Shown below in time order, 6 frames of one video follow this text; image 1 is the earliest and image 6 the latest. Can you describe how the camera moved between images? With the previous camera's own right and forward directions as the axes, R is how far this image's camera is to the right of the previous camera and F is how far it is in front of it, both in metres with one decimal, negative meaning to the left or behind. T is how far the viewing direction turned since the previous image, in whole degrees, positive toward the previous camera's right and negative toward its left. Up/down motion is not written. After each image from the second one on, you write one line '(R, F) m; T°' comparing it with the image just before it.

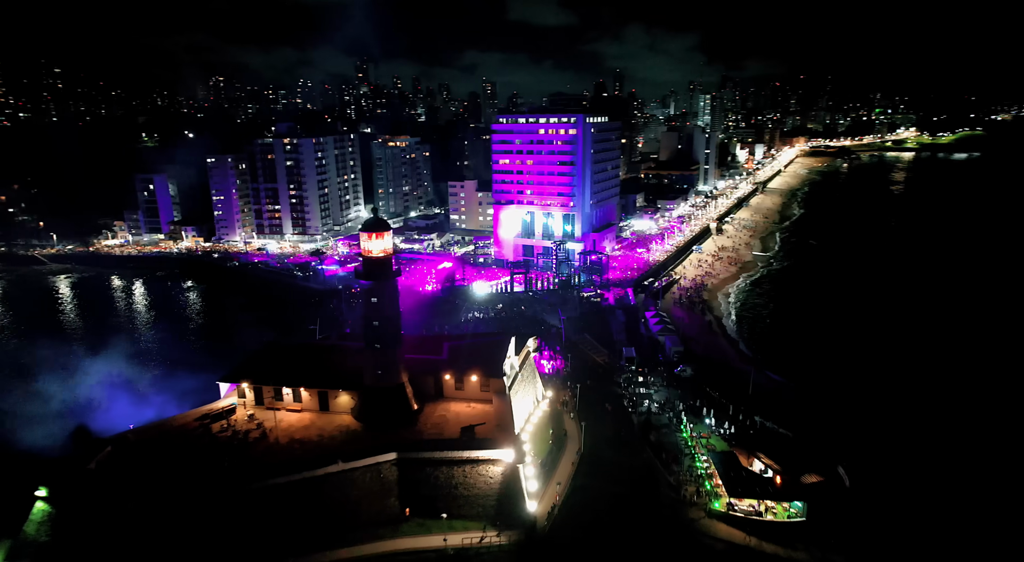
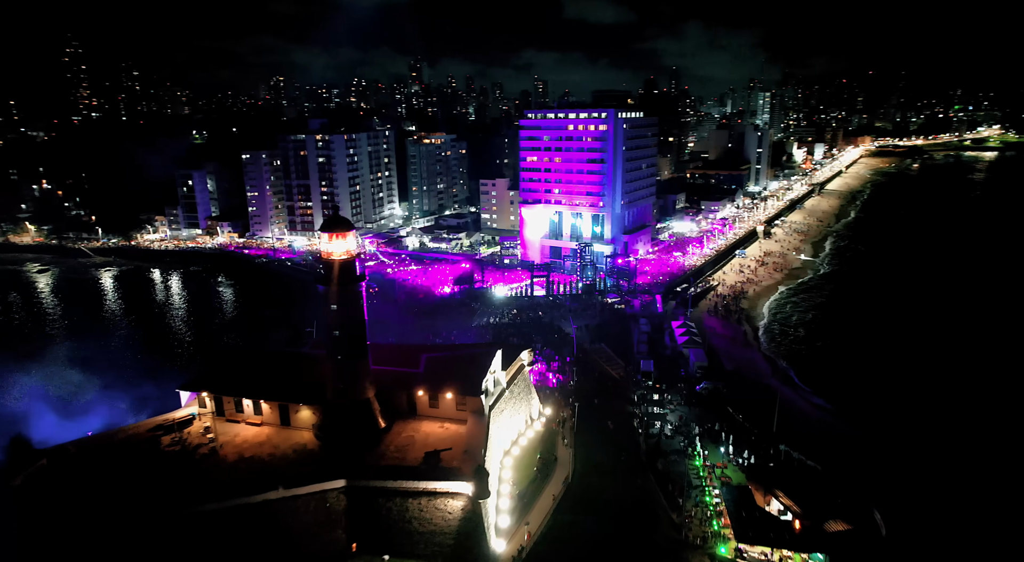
(+1.8, +1.9) m; -5°
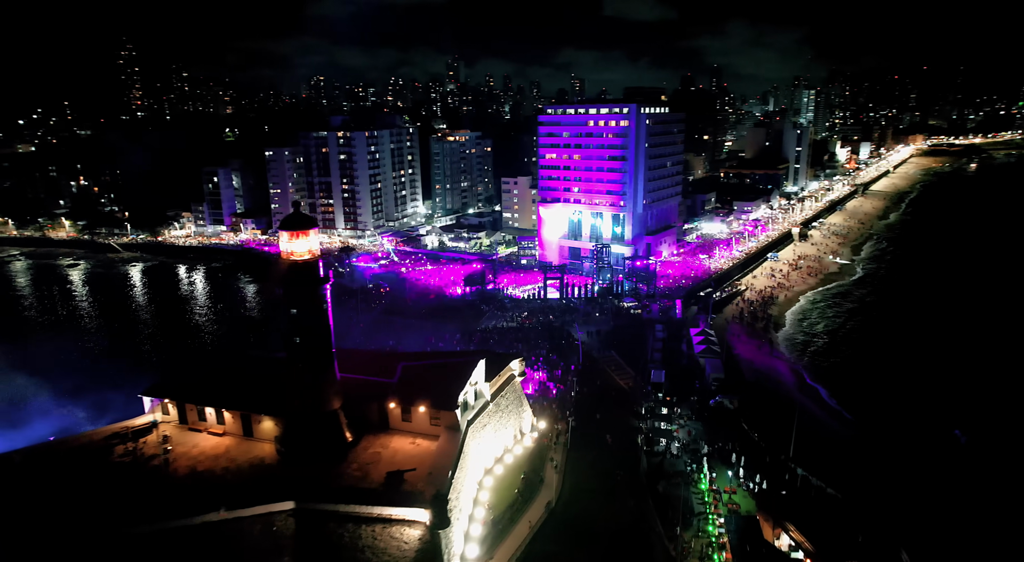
(+1.4, +1.4) m; -3°
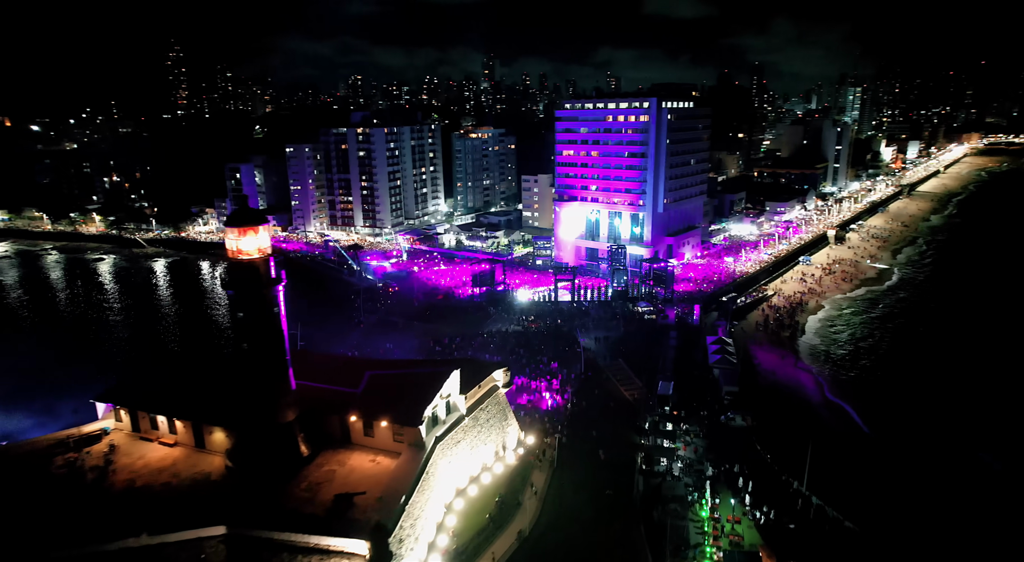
(+1.4, +1.4) m; -3°
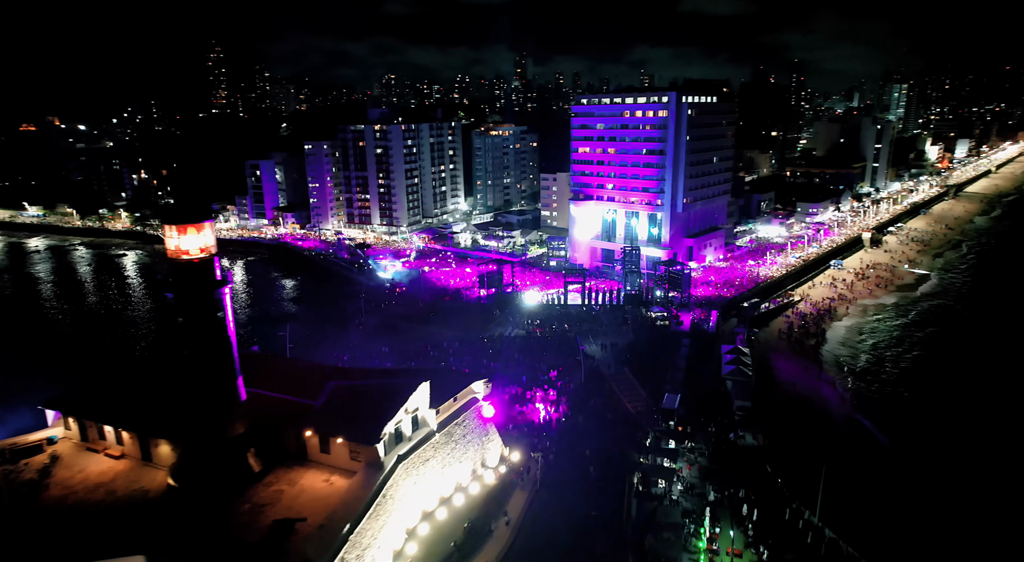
(+1.3, +1.3) m; -3°
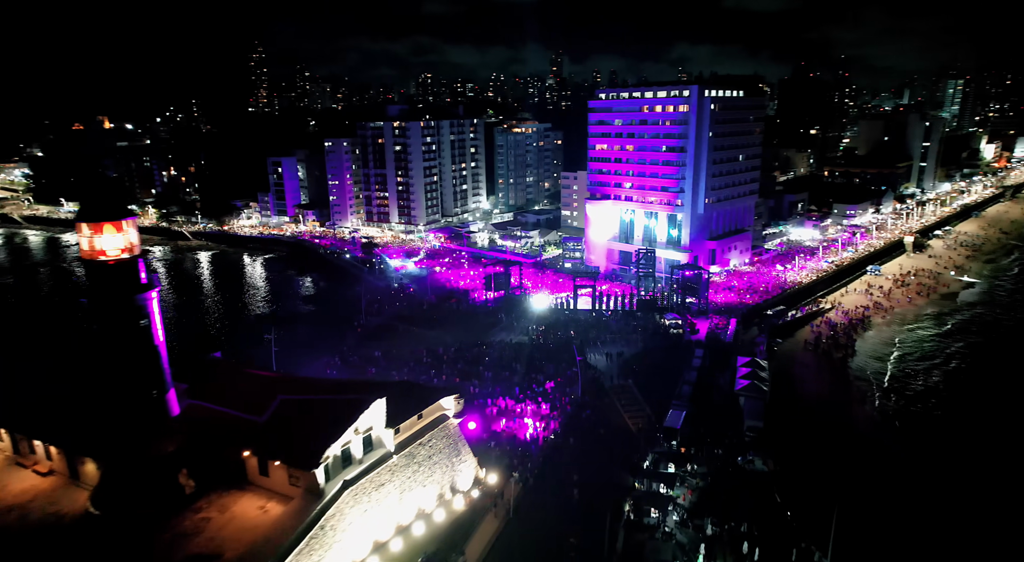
(+1.4, +1.5) m; -3°
